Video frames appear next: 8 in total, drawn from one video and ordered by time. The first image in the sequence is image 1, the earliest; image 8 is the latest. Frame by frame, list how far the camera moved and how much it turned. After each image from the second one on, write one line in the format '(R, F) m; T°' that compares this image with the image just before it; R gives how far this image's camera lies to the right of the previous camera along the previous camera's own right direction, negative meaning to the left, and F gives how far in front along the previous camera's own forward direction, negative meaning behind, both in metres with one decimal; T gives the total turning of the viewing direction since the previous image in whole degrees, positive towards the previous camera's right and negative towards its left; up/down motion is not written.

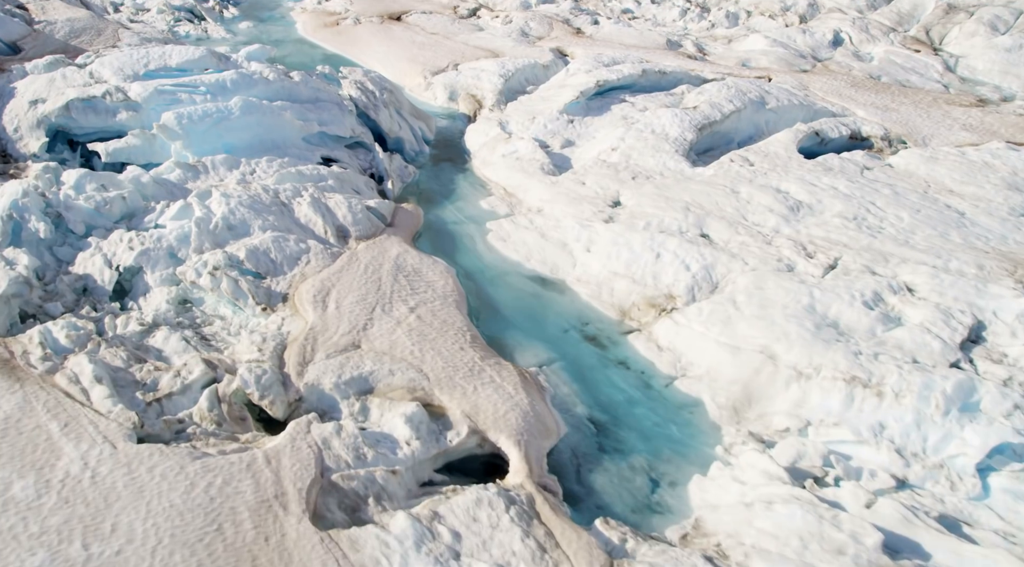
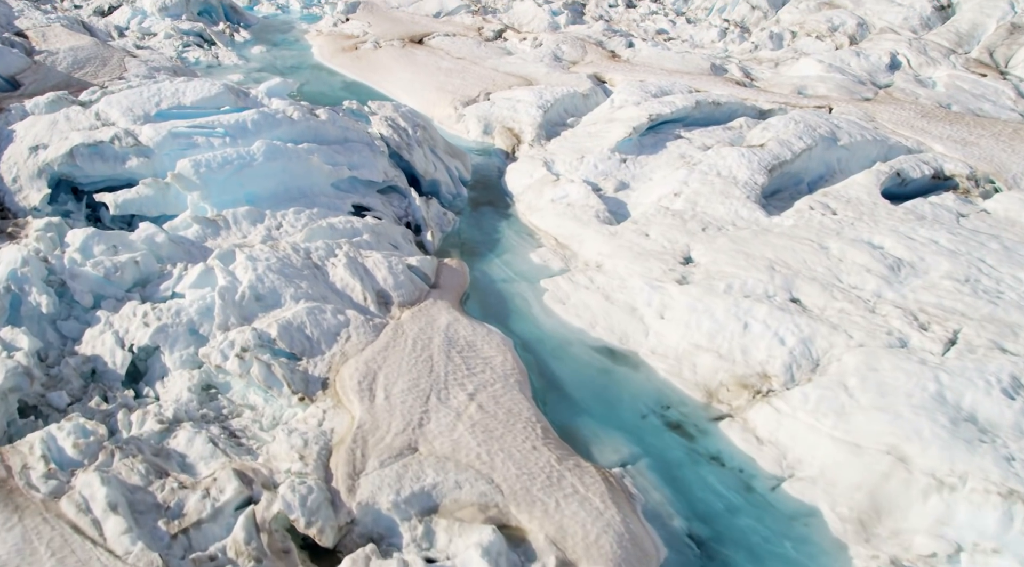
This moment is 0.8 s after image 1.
(-0.7, +1.2) m; 0°
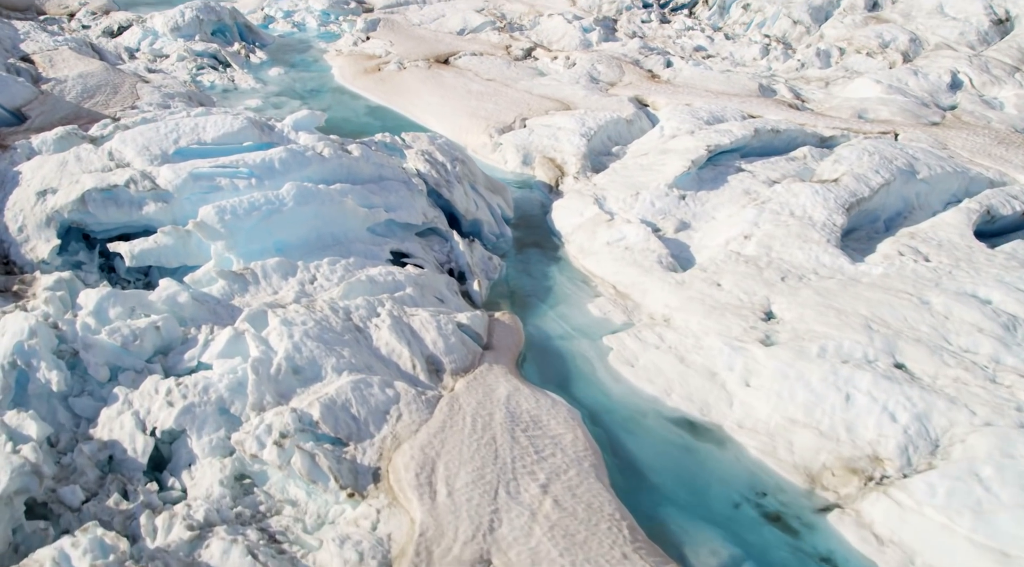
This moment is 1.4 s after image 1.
(-0.6, +1.0) m; 0°
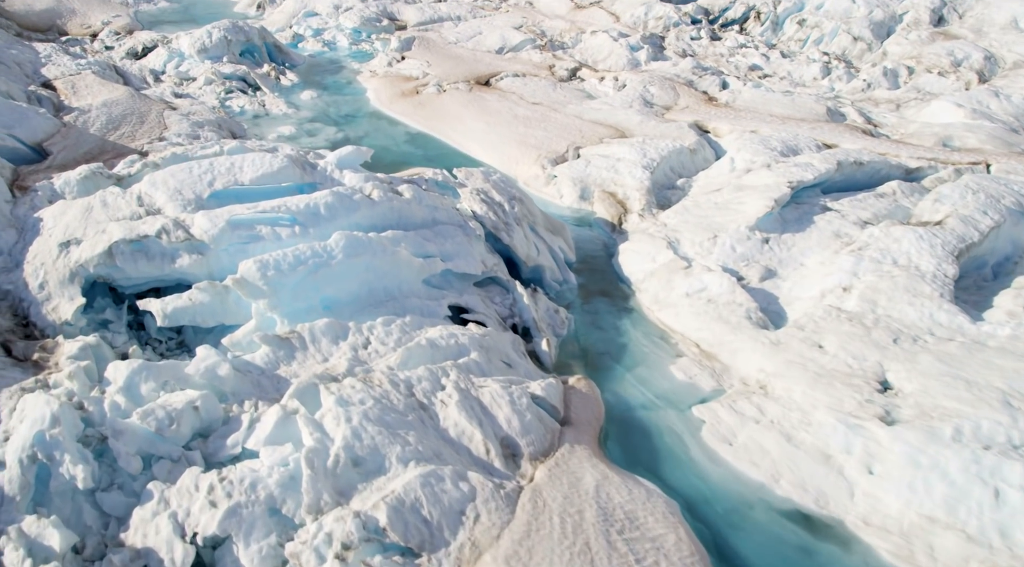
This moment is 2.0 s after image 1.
(-0.6, +1.0) m; -1°
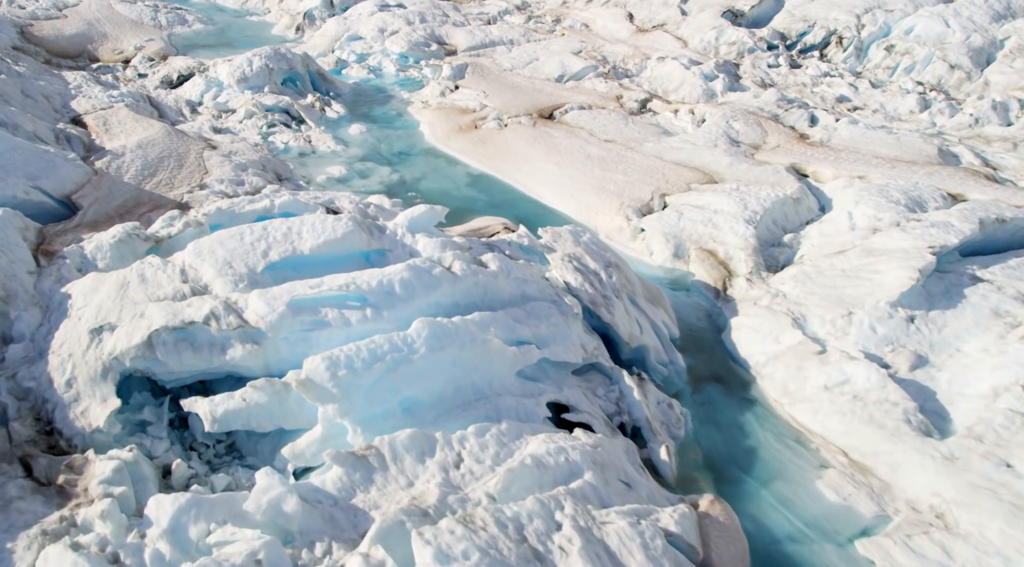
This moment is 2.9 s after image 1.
(-0.9, +1.4) m; -1°
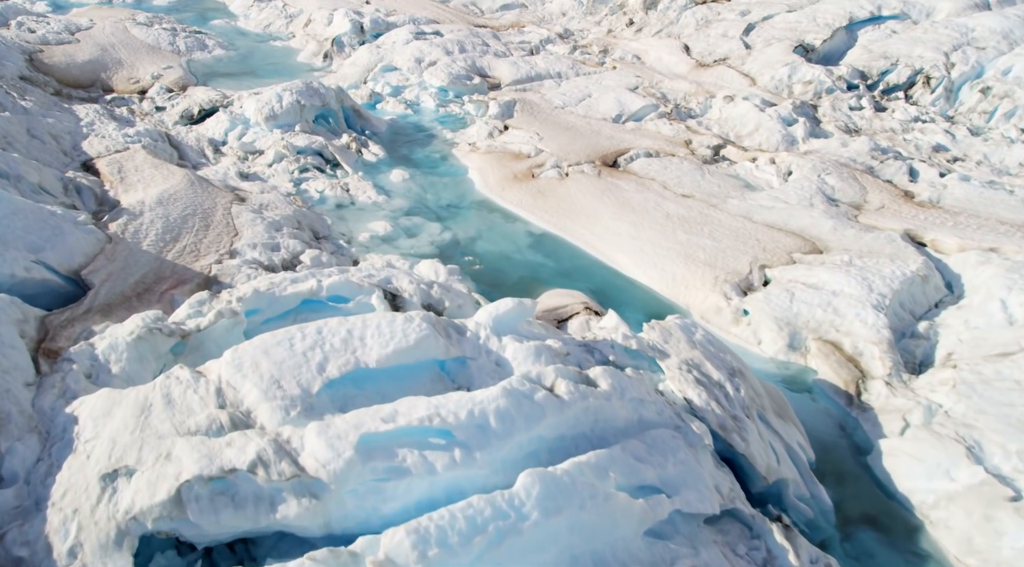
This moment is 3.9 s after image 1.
(-0.9, +1.6) m; 0°
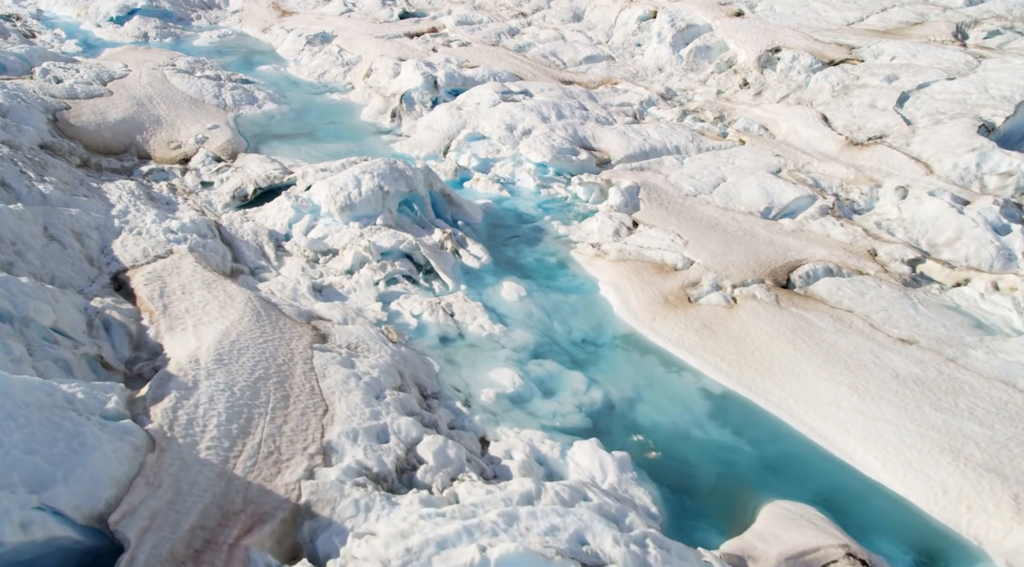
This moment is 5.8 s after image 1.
(-1.8, +3.0) m; -1°
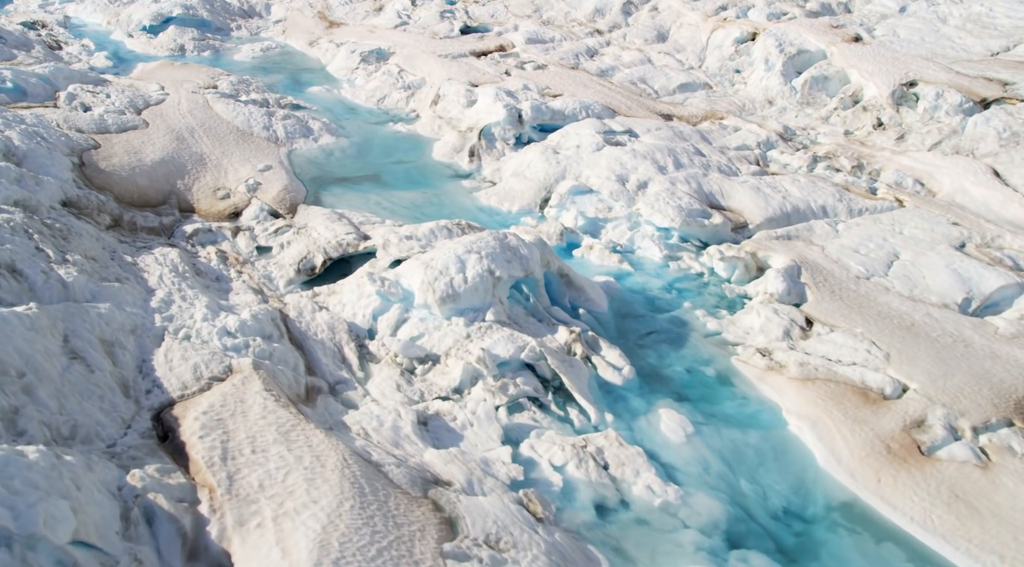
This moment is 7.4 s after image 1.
(-1.5, +2.6) m; -1°
